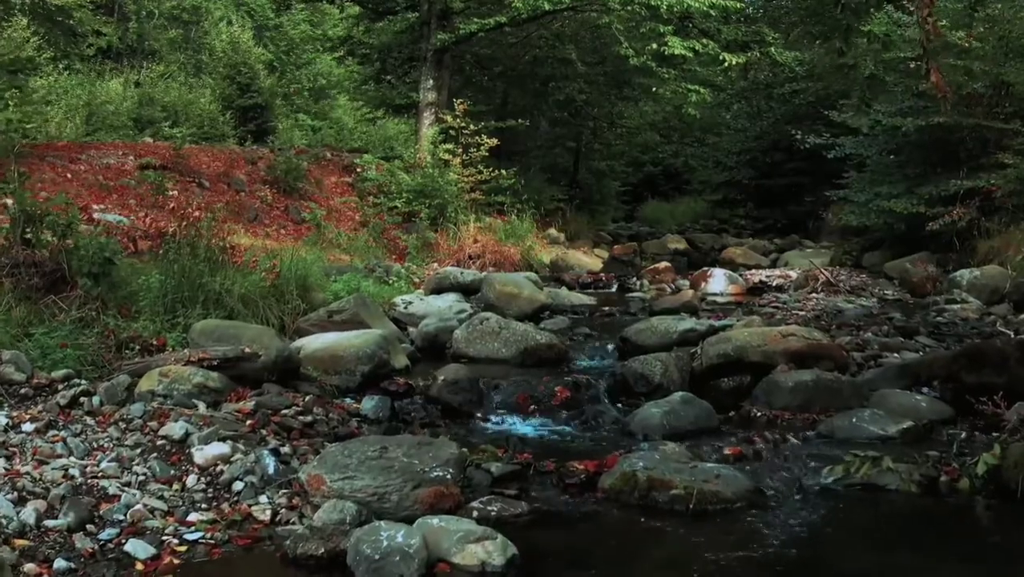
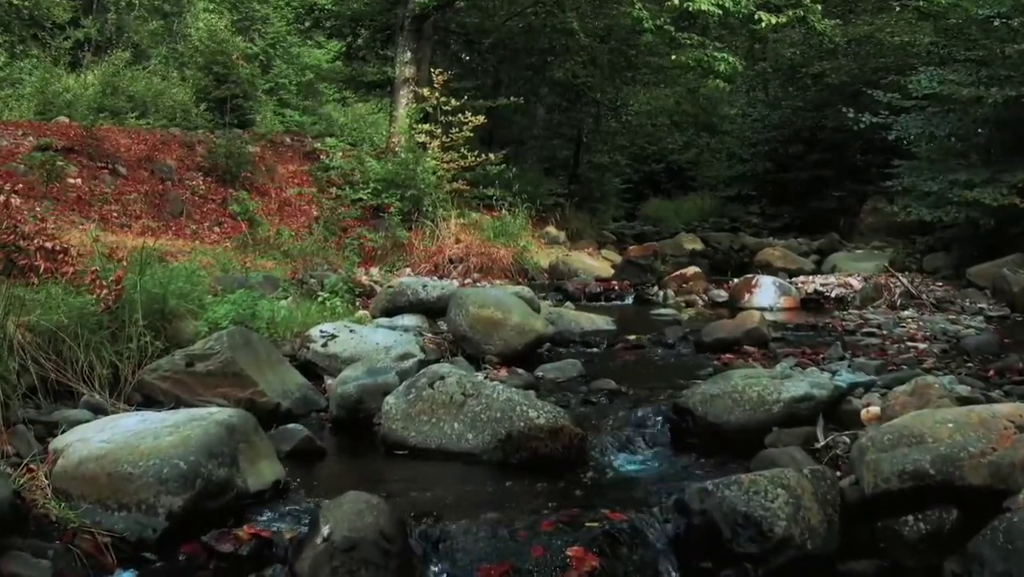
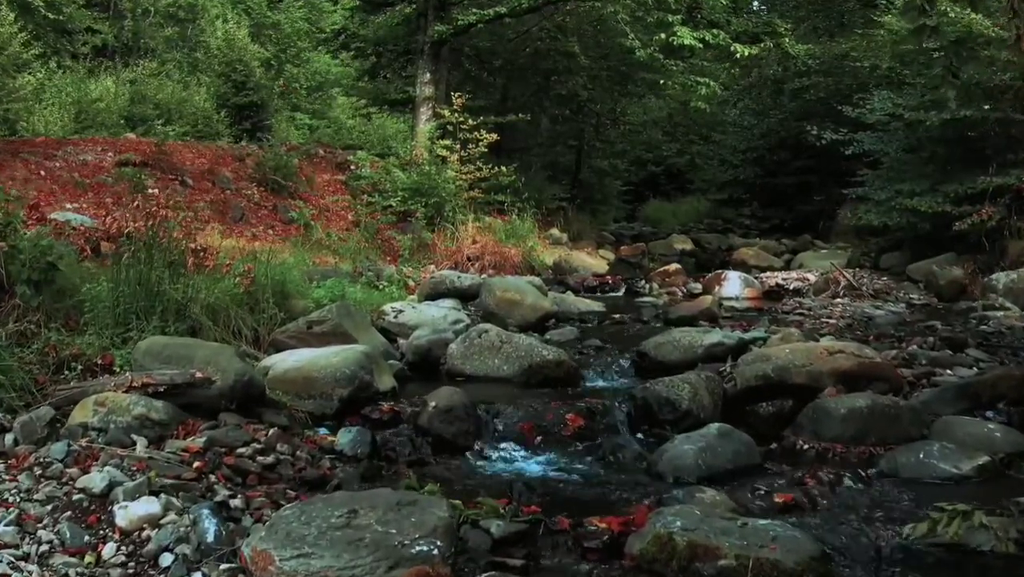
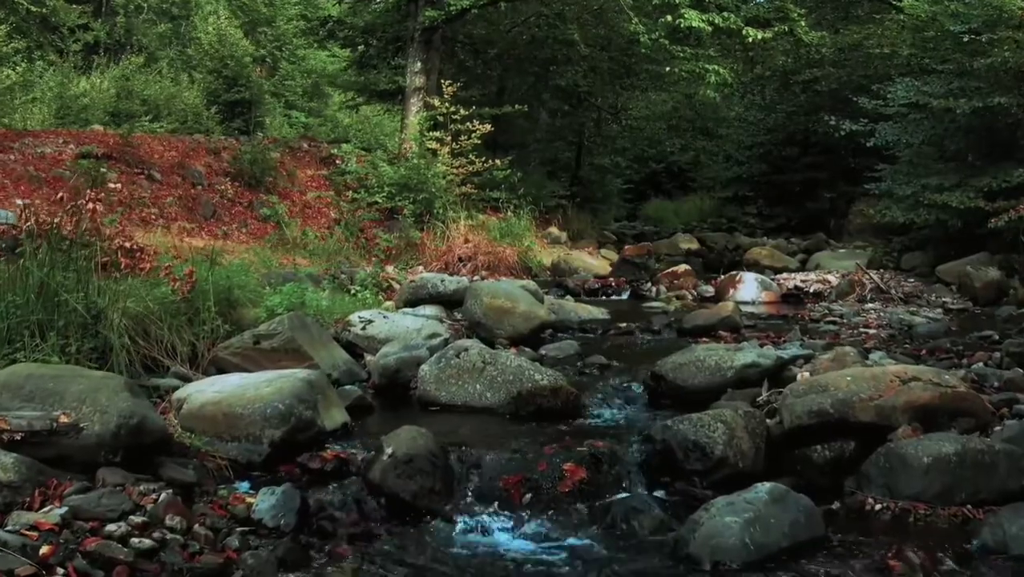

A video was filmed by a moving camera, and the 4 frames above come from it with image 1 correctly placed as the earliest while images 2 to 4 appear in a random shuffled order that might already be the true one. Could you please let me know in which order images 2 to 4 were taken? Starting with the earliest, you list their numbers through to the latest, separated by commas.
3, 4, 2
